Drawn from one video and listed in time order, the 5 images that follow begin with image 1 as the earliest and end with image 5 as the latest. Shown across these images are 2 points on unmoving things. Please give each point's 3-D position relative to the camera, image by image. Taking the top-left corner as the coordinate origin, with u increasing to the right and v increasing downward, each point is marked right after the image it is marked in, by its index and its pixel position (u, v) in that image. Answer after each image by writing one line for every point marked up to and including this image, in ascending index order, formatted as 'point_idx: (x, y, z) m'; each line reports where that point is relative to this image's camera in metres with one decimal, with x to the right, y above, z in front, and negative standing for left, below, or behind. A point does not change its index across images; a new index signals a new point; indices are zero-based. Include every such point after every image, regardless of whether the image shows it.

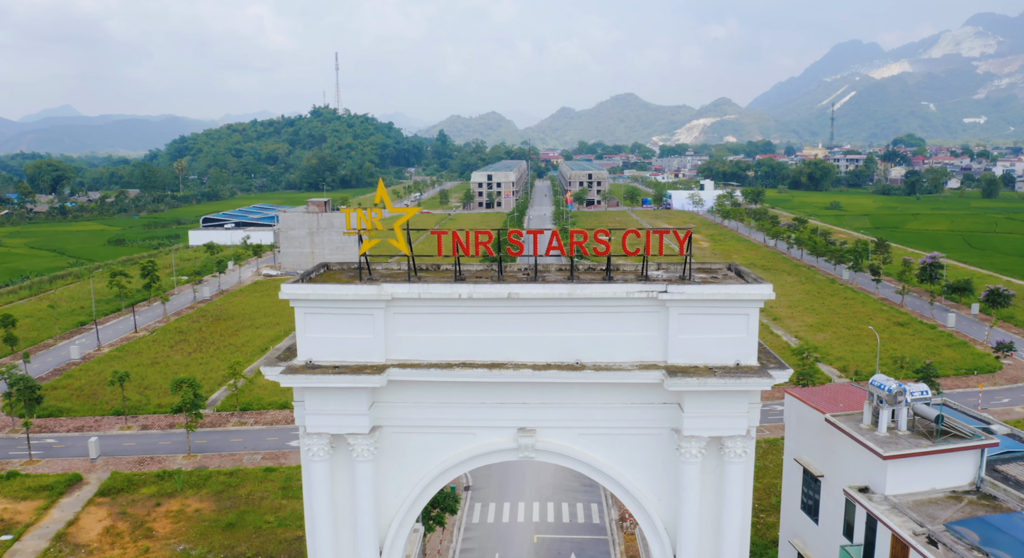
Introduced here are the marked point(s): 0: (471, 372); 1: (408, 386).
0: (-0.7, -1.5, +10.3) m
1: (-1.7, -1.8, +10.7) m
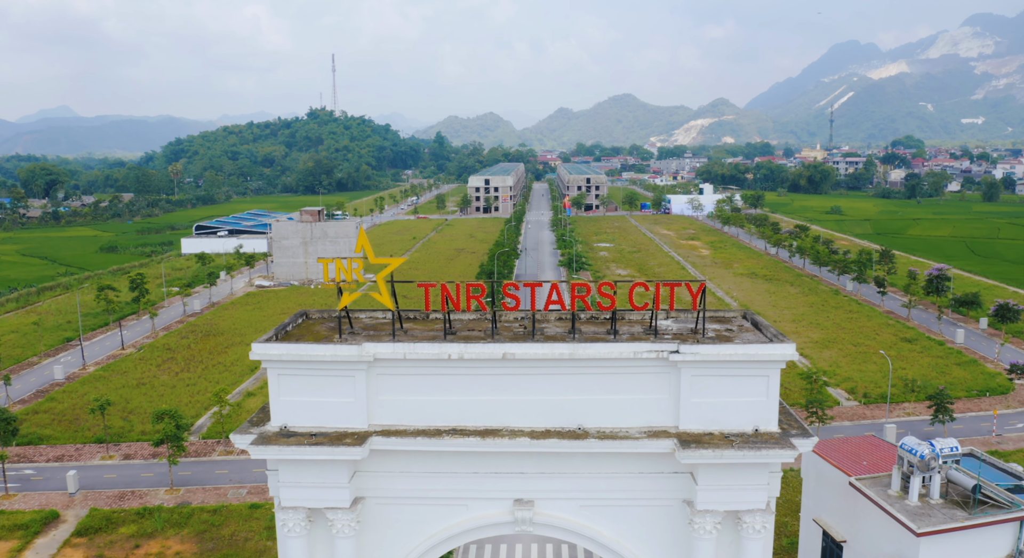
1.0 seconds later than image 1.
0: (-0.7, -2.4, +9.4) m
1: (-1.8, -2.7, +9.7) m
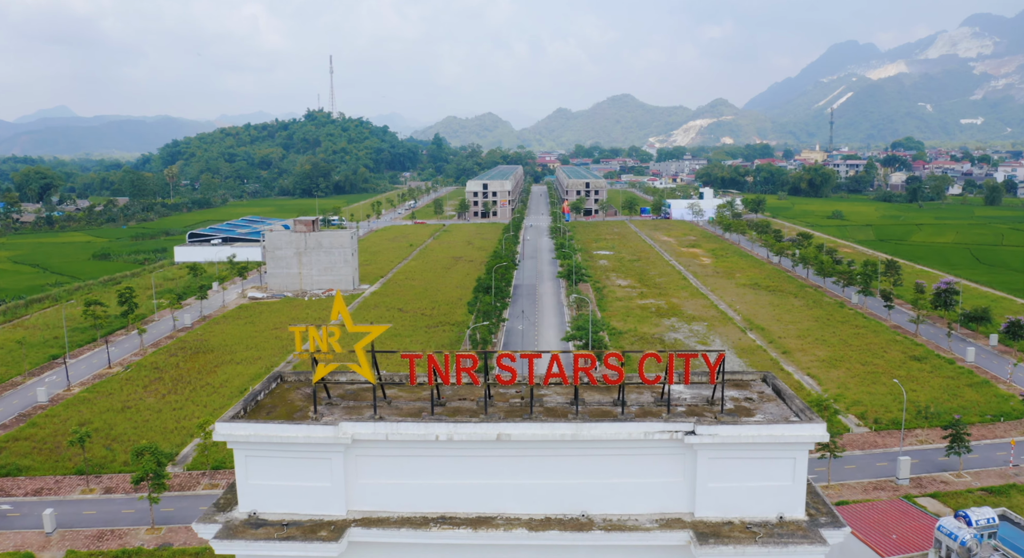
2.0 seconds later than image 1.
0: (-0.8, -3.3, +8.3) m
1: (-1.9, -3.6, +8.7) m
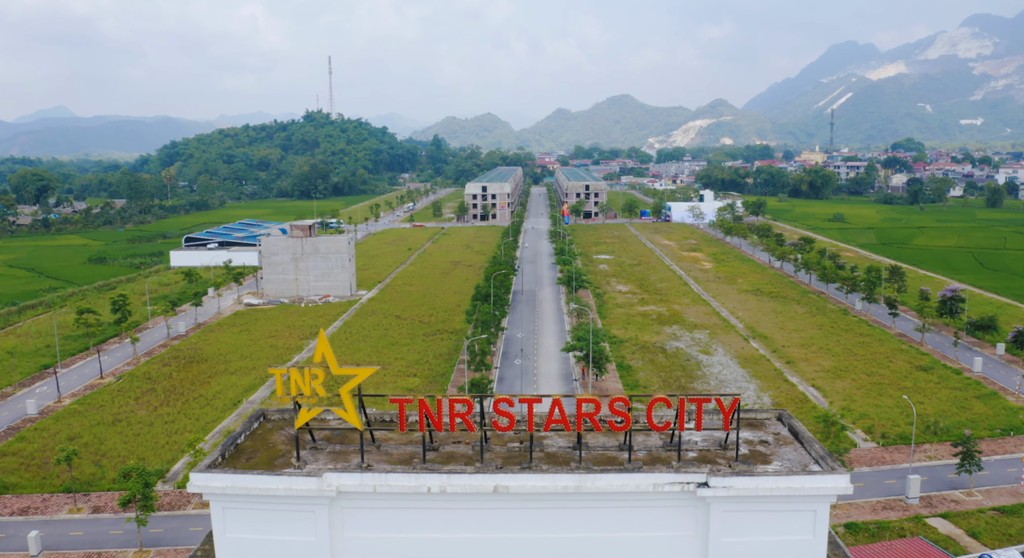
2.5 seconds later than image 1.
0: (-0.8, -3.8, +7.7) m
1: (-1.9, -4.1, +8.1) m
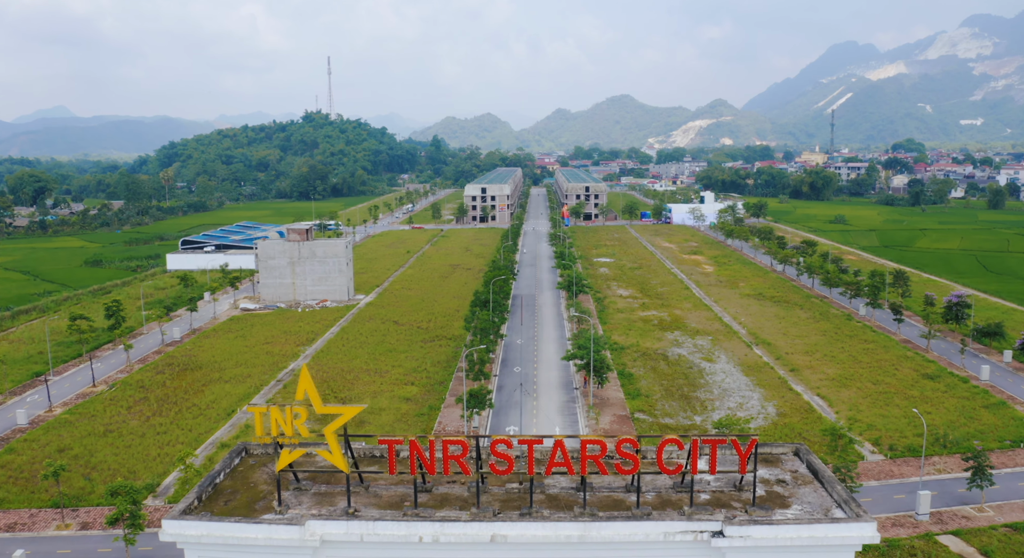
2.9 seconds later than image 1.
0: (-0.8, -4.1, +7.1) m
1: (-1.9, -4.4, +7.5) m
